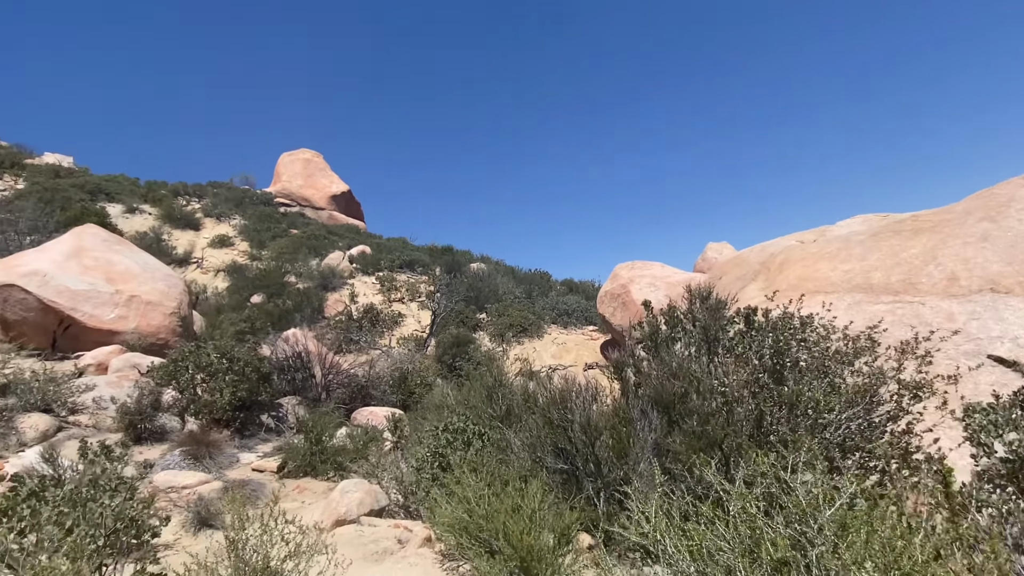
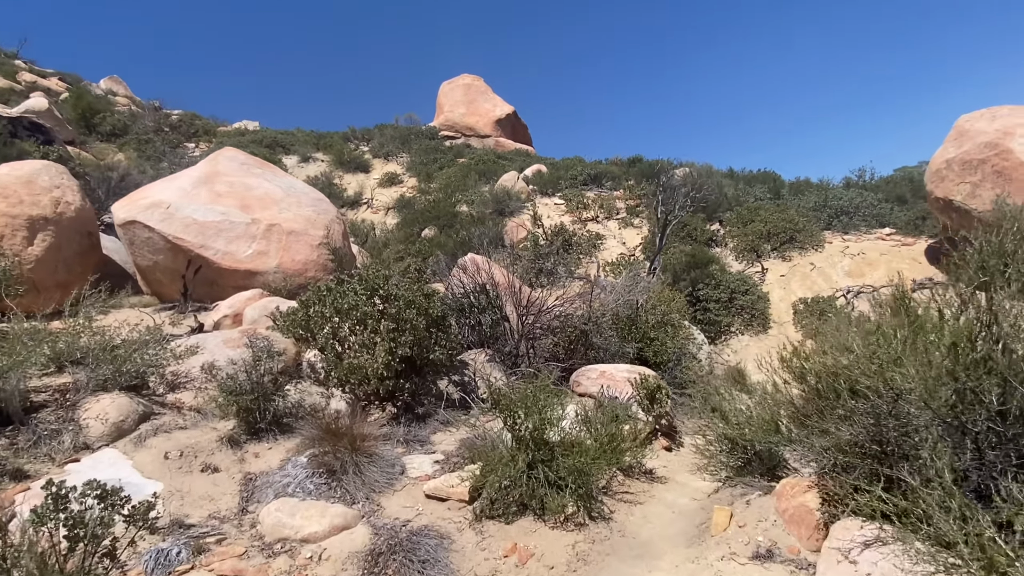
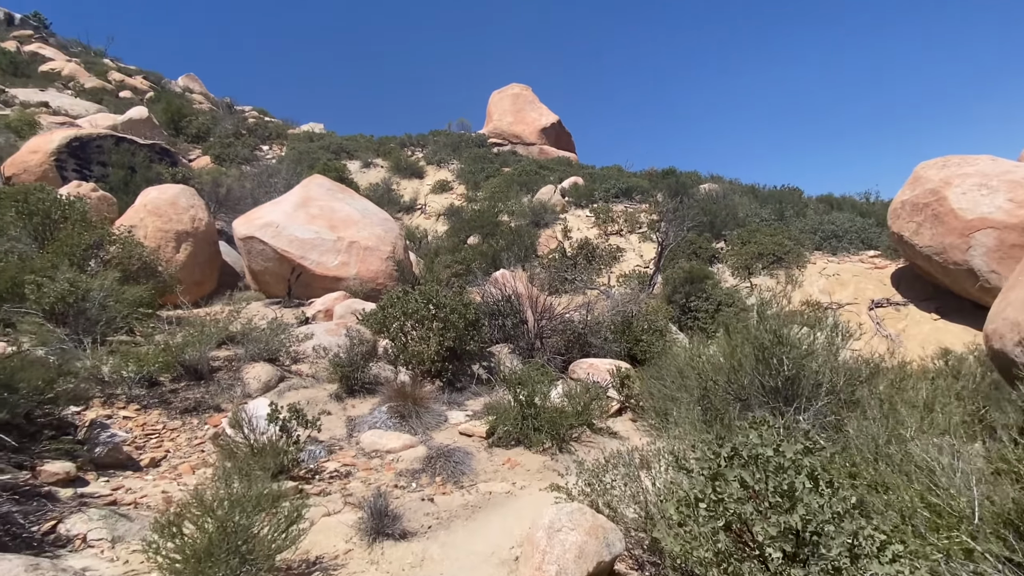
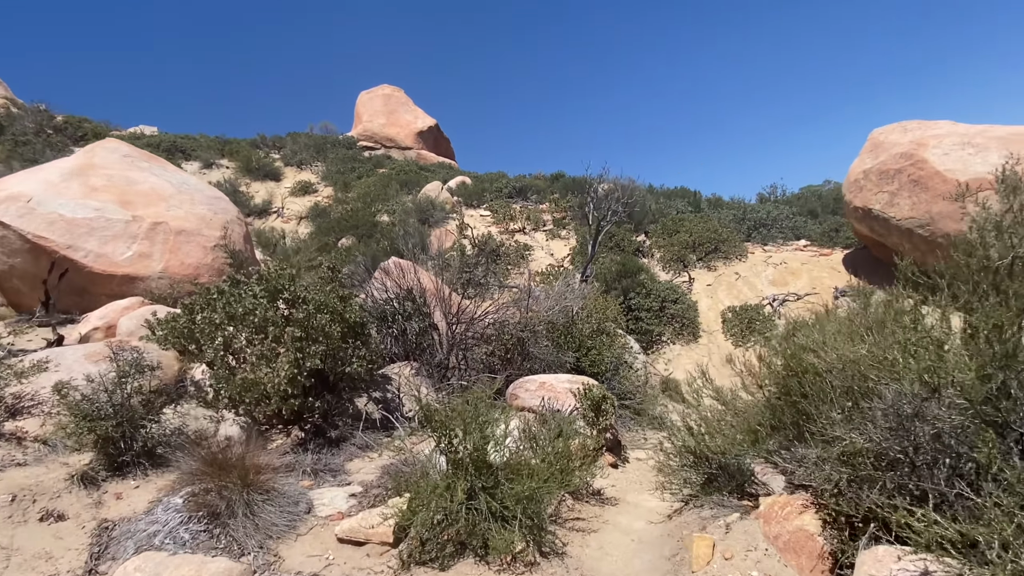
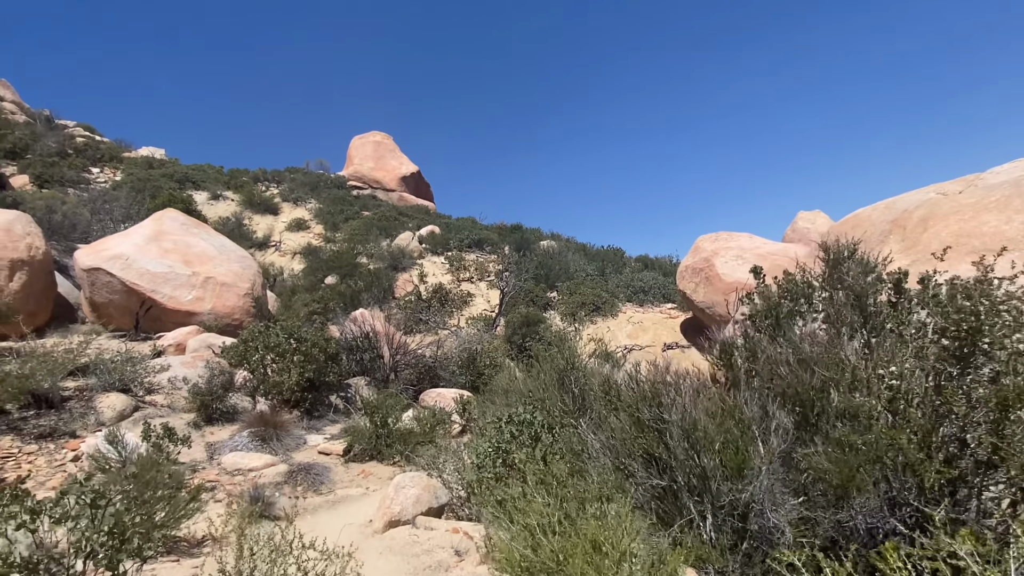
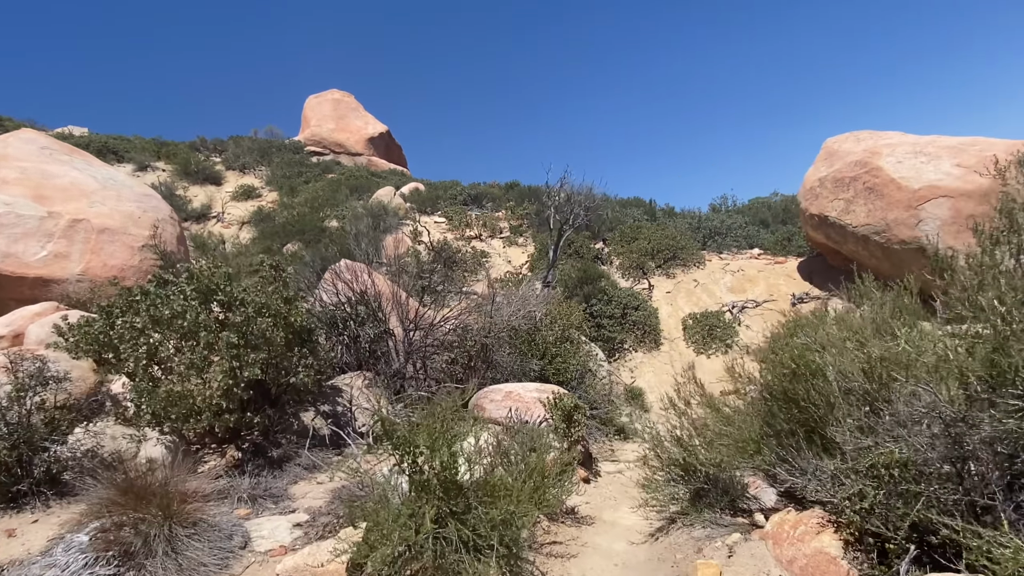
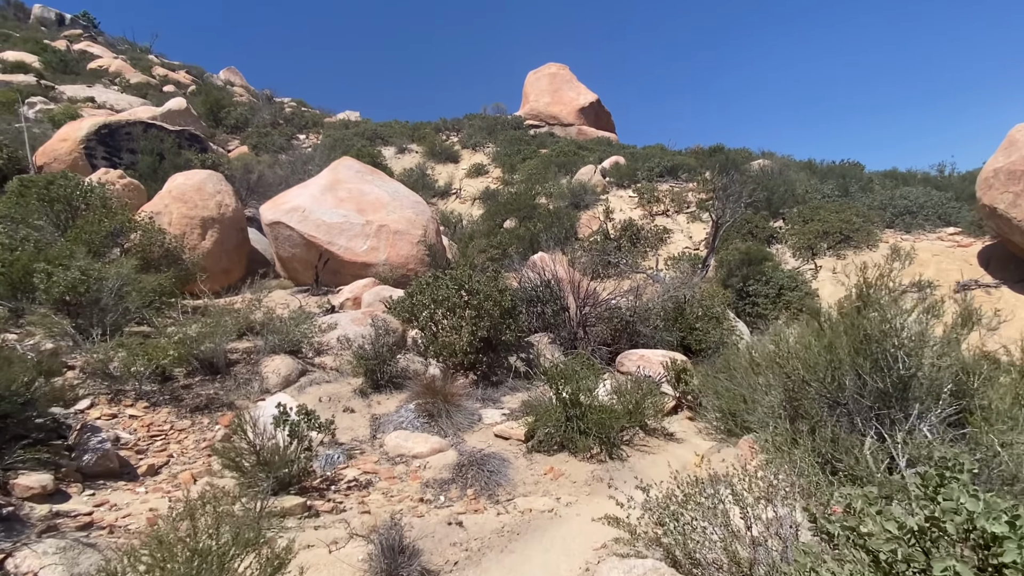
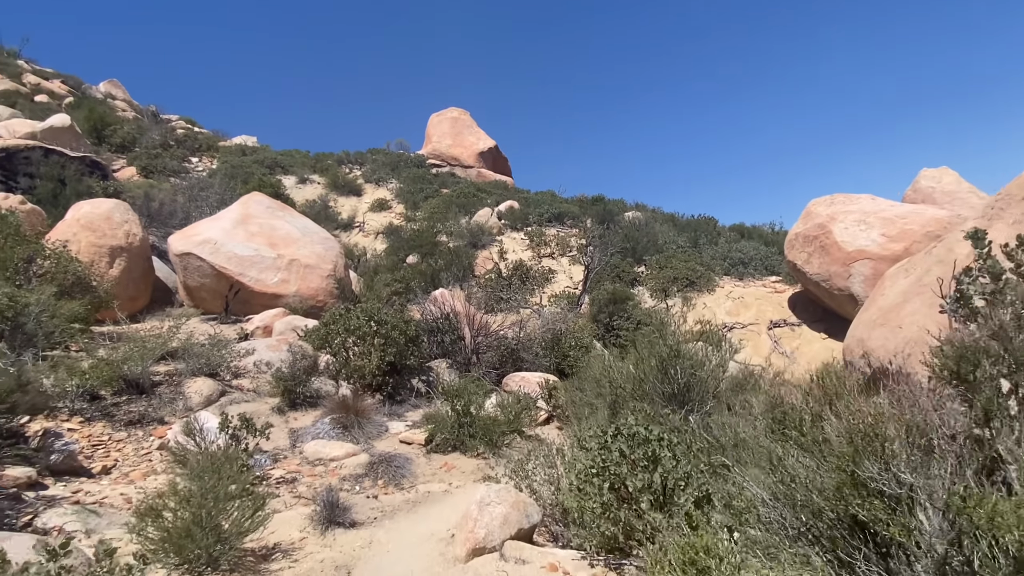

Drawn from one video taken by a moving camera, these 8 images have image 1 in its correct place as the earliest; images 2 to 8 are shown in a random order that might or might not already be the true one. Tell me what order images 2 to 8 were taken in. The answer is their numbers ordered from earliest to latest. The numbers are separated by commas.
5, 8, 3, 7, 2, 4, 6
